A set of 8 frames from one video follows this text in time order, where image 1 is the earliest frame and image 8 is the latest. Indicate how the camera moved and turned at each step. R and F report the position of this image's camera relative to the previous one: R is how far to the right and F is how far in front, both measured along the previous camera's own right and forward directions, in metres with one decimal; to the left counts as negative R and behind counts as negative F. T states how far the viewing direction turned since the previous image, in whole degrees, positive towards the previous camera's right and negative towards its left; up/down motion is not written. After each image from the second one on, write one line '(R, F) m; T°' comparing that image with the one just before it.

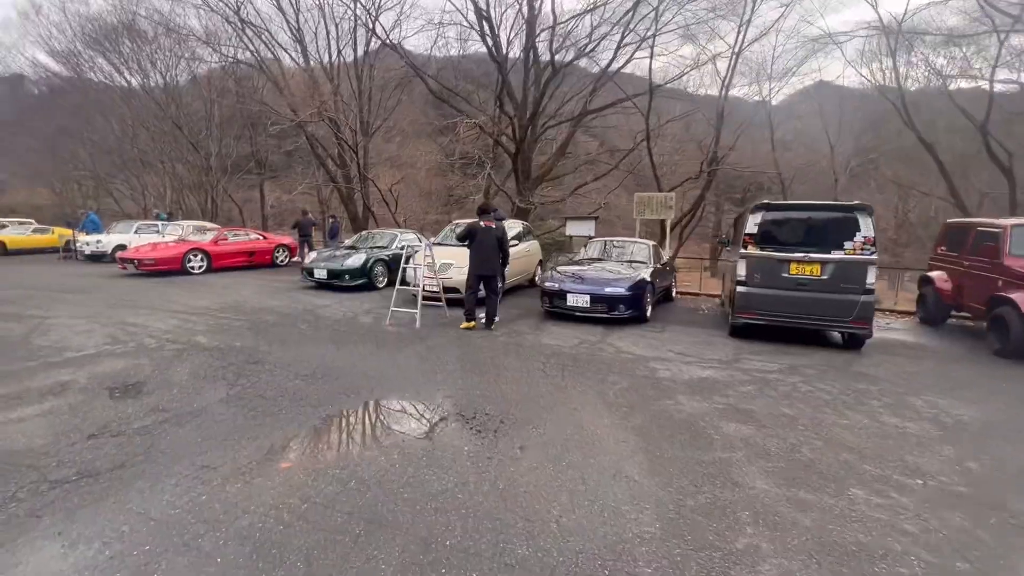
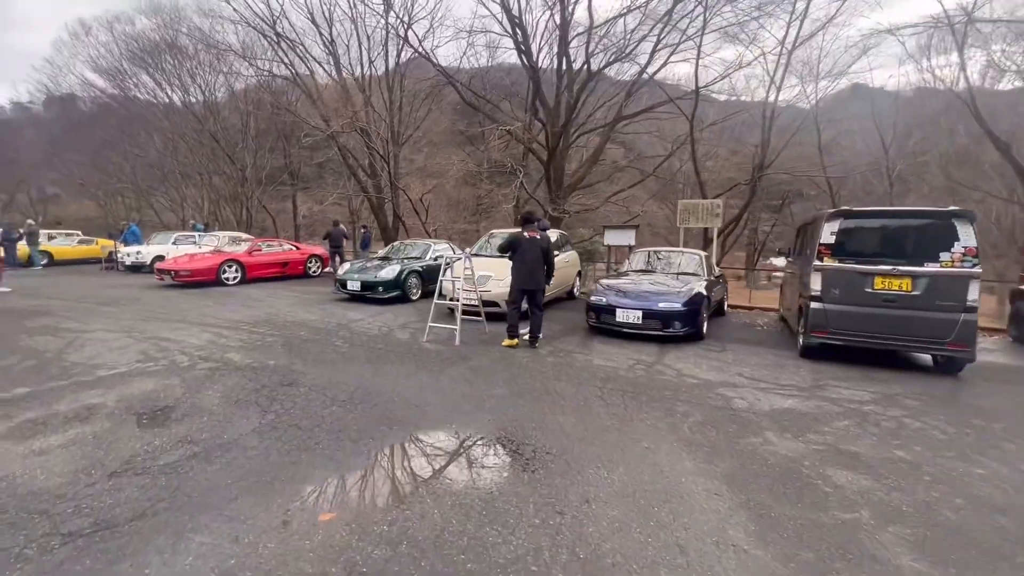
(-0.3, +0.4) m; -3°
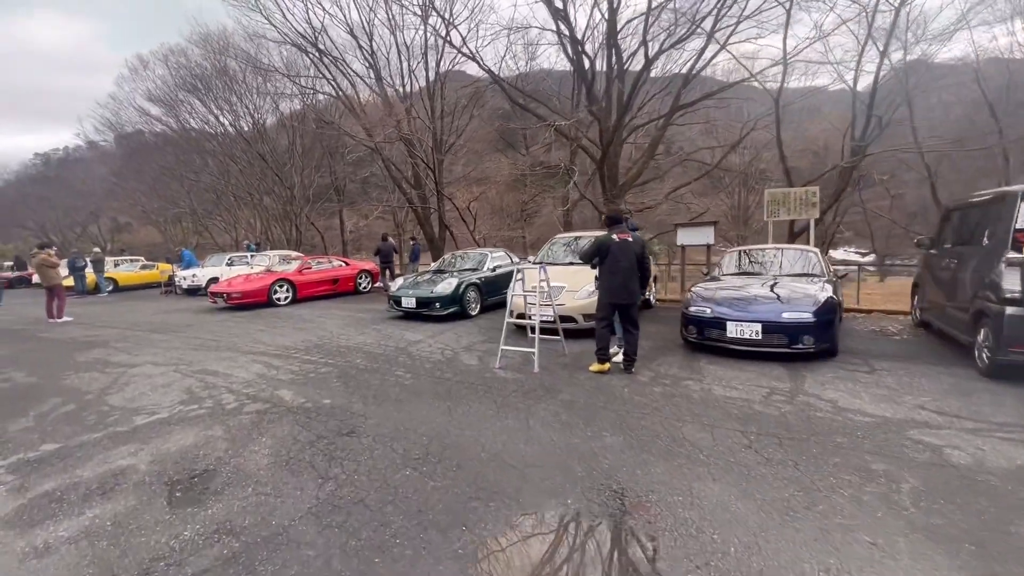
(-0.5, +0.9) m; -5°
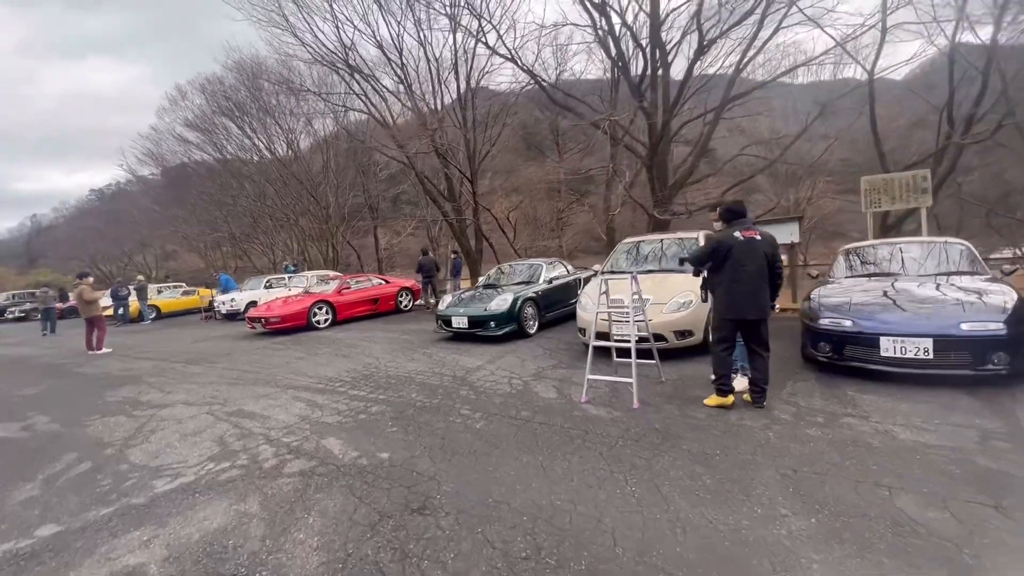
(-0.5, +0.9) m; -4°
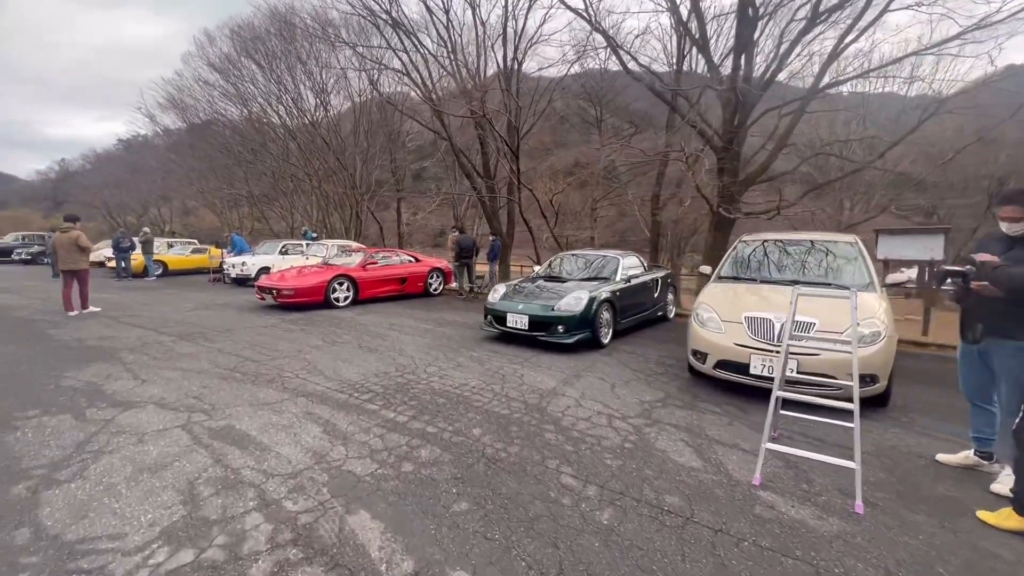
(-0.8, +1.6) m; -1°
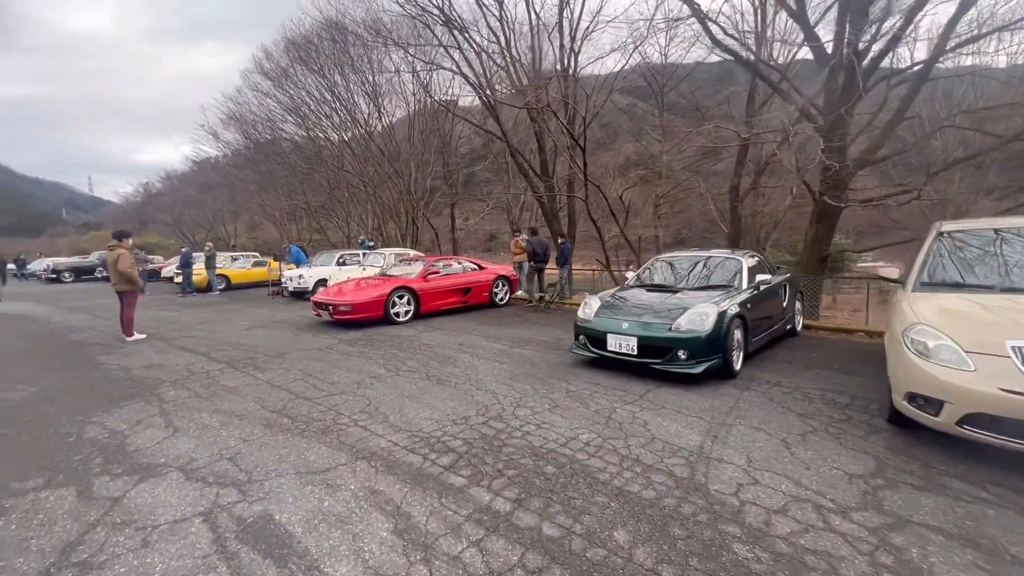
(-0.5, +1.2) m; -6°
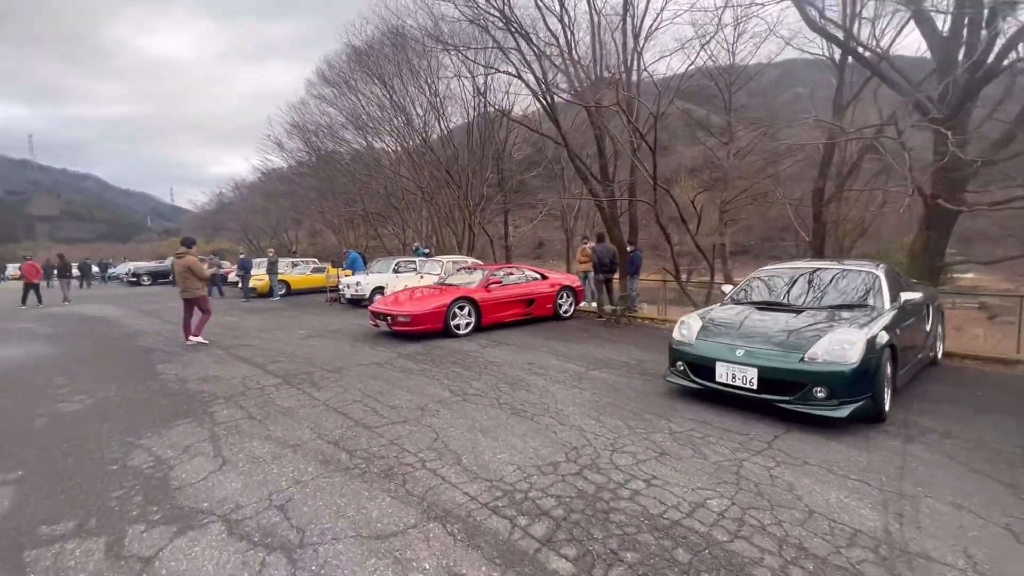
(-0.4, +0.7) m; -6°
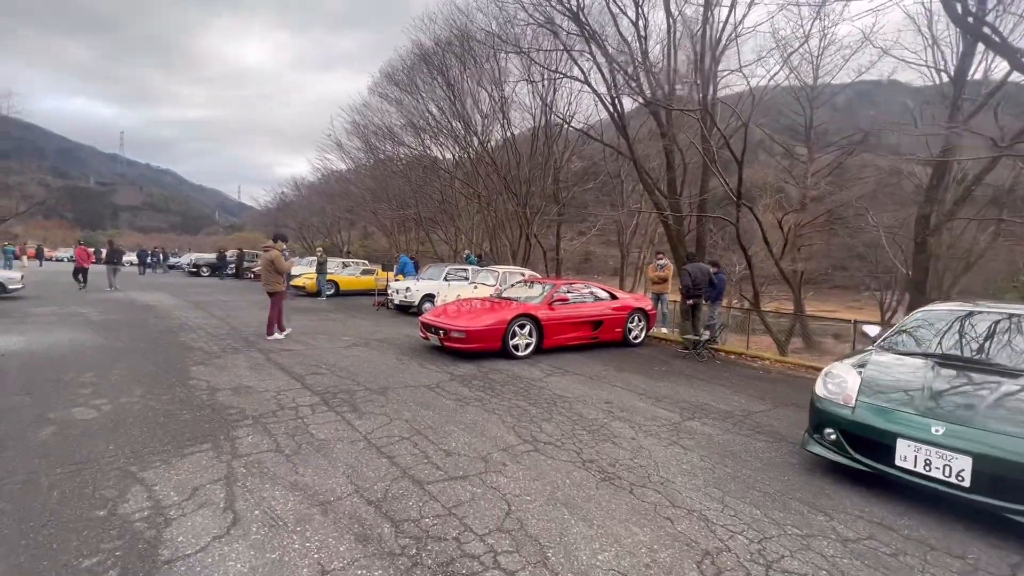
(-0.4, +0.9) m; -5°
